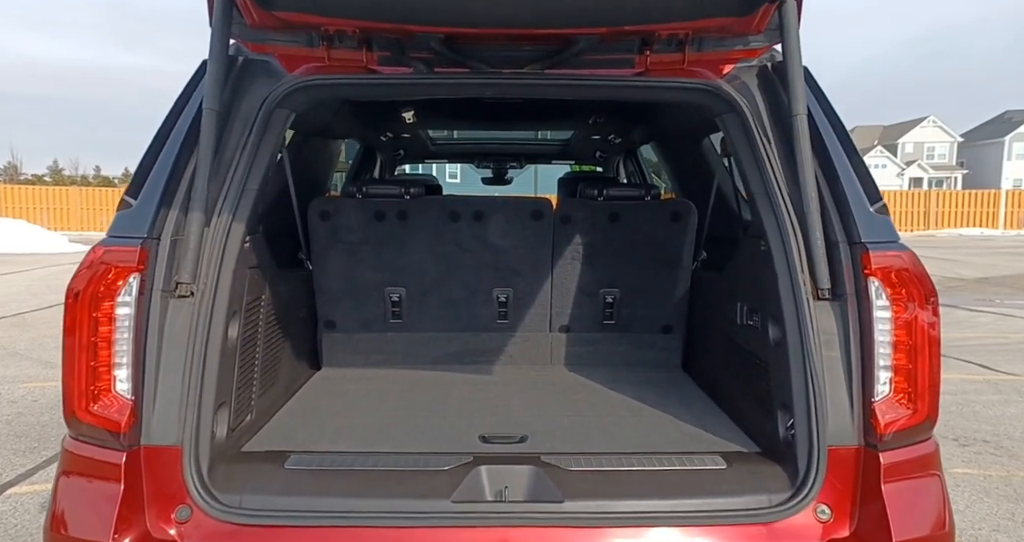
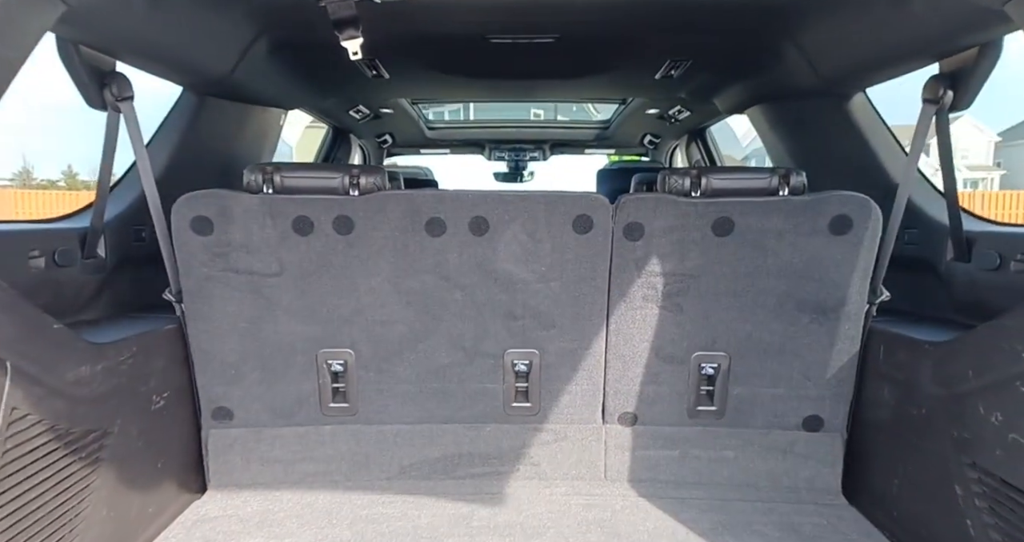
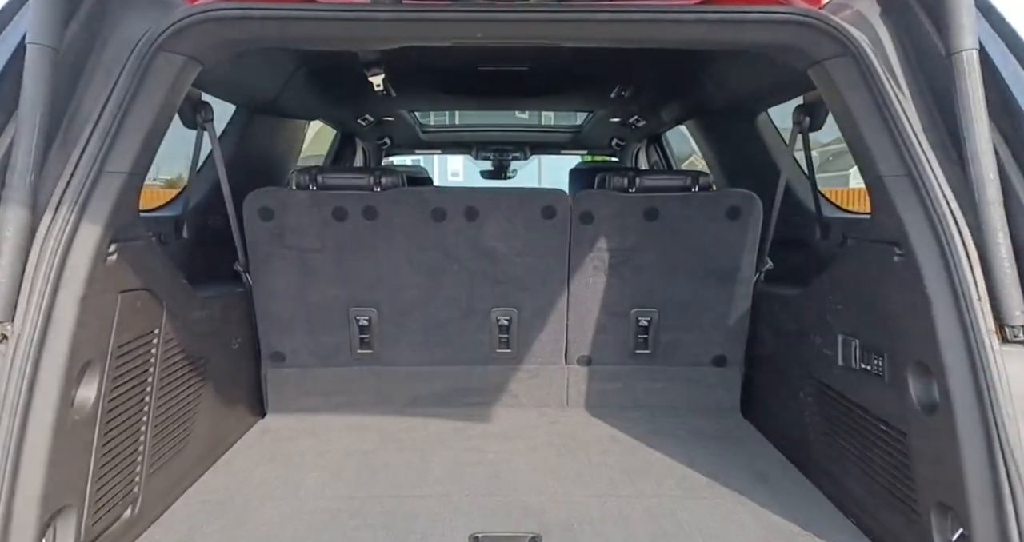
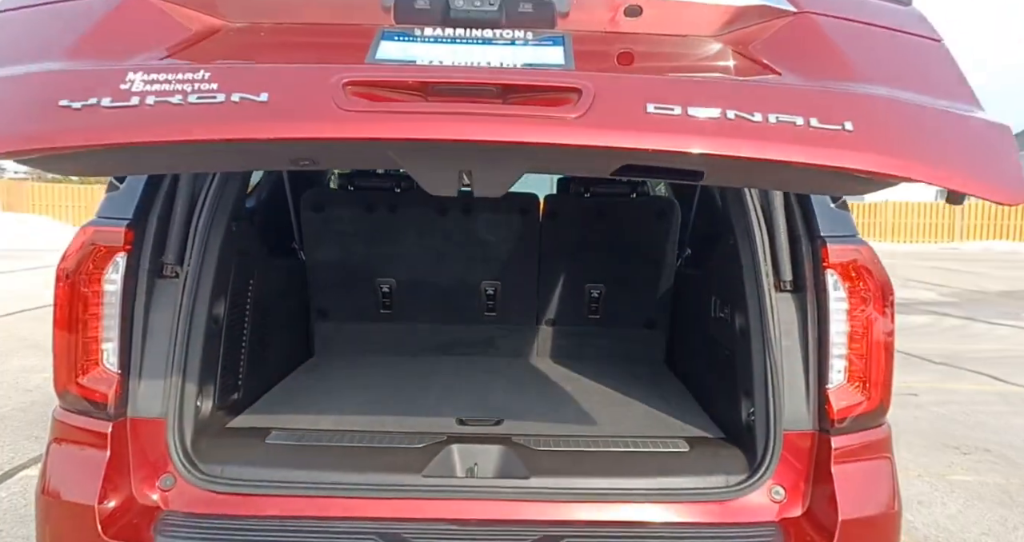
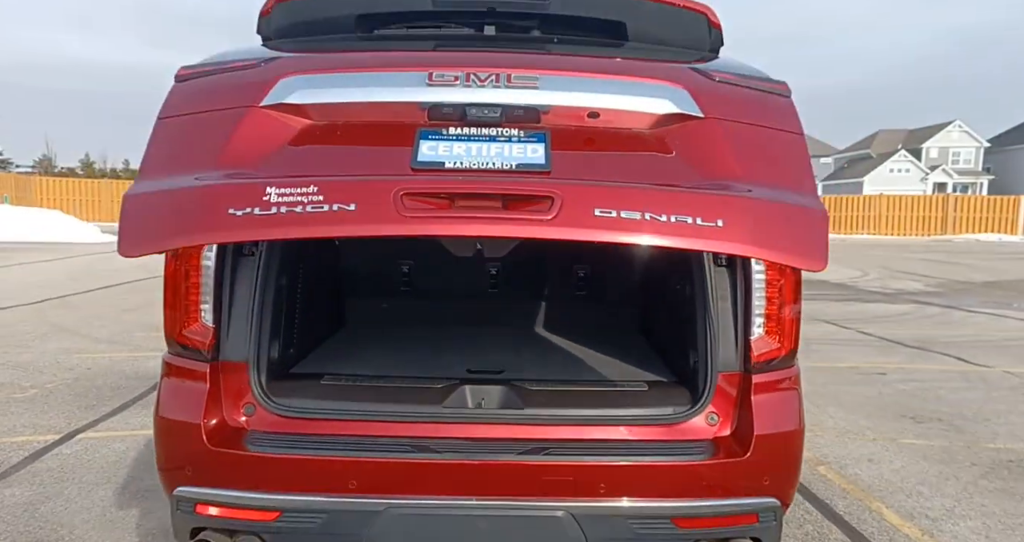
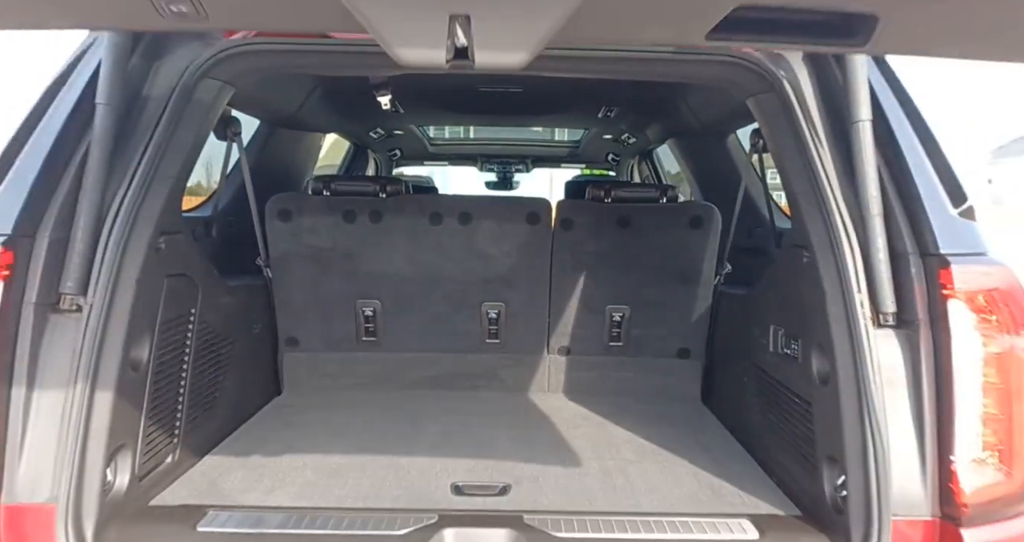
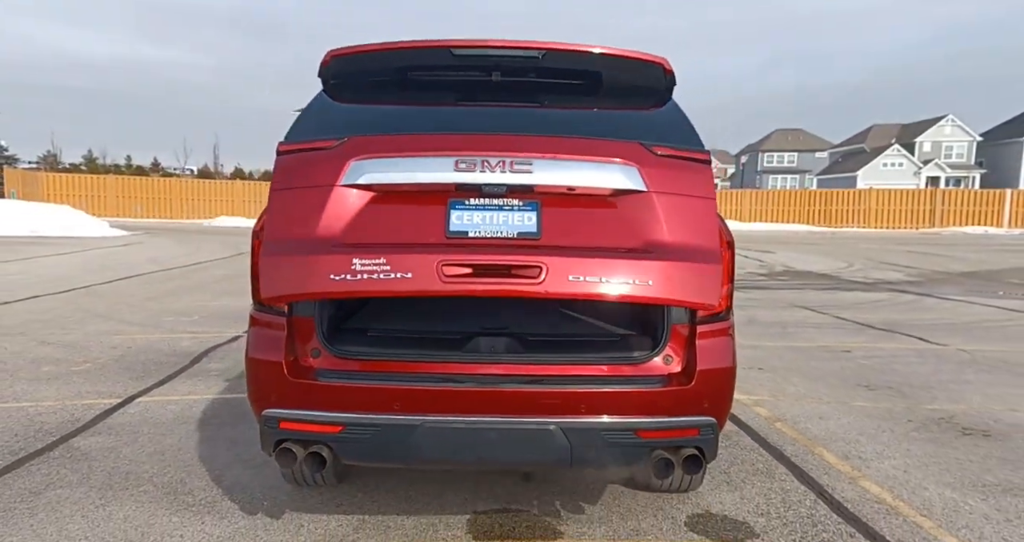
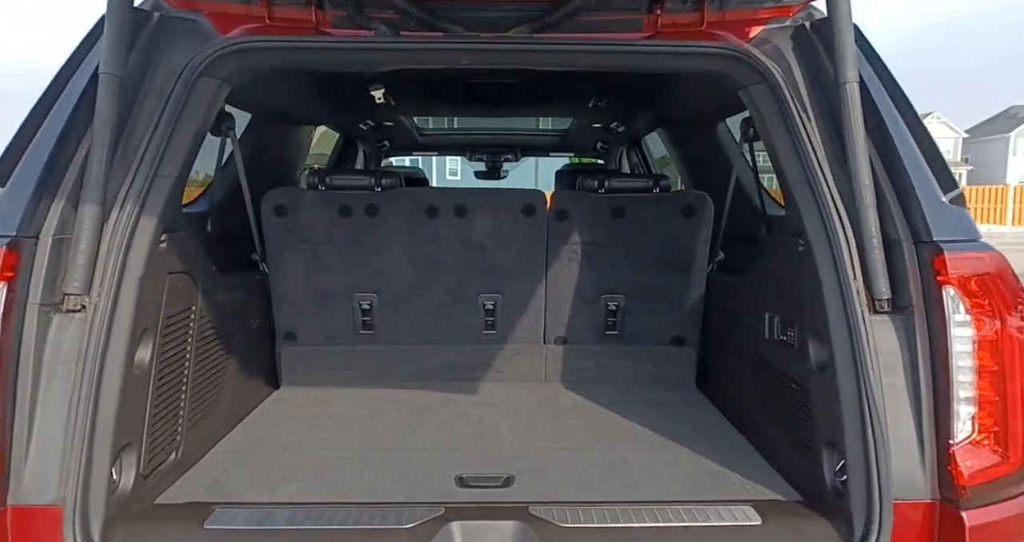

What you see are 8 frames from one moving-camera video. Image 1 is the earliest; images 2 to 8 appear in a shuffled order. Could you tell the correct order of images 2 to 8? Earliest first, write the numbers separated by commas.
8, 3, 2, 6, 4, 5, 7
